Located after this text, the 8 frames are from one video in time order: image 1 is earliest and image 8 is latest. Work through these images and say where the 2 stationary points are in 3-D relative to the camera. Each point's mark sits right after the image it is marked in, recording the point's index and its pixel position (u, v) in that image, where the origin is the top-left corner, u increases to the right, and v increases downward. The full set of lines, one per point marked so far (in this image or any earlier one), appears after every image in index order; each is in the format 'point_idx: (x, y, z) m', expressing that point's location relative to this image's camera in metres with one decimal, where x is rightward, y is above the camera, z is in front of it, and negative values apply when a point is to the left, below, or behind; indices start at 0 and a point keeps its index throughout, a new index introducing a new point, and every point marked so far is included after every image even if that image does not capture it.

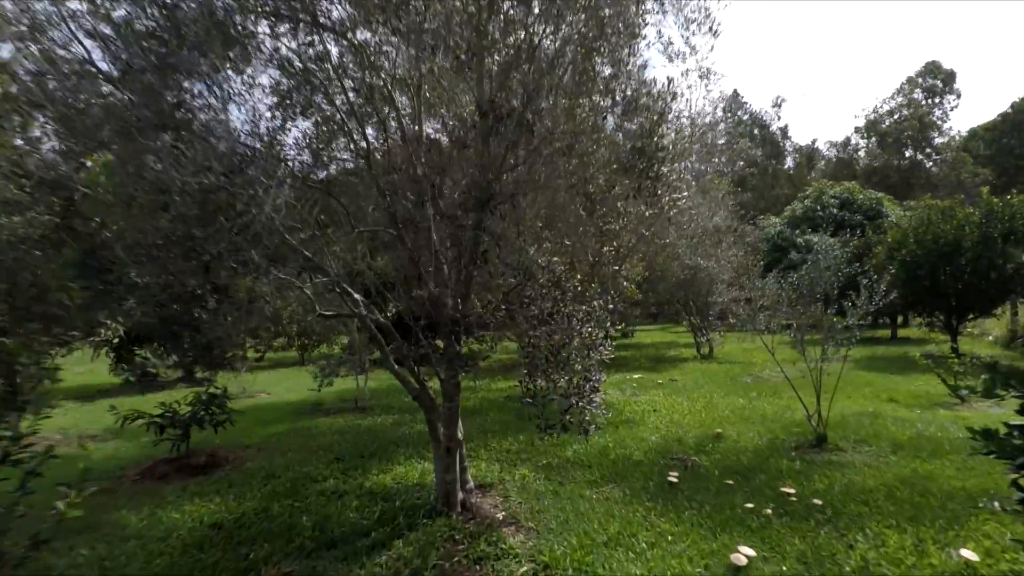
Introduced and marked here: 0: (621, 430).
0: (+1.5, -2.0, +8.2) m
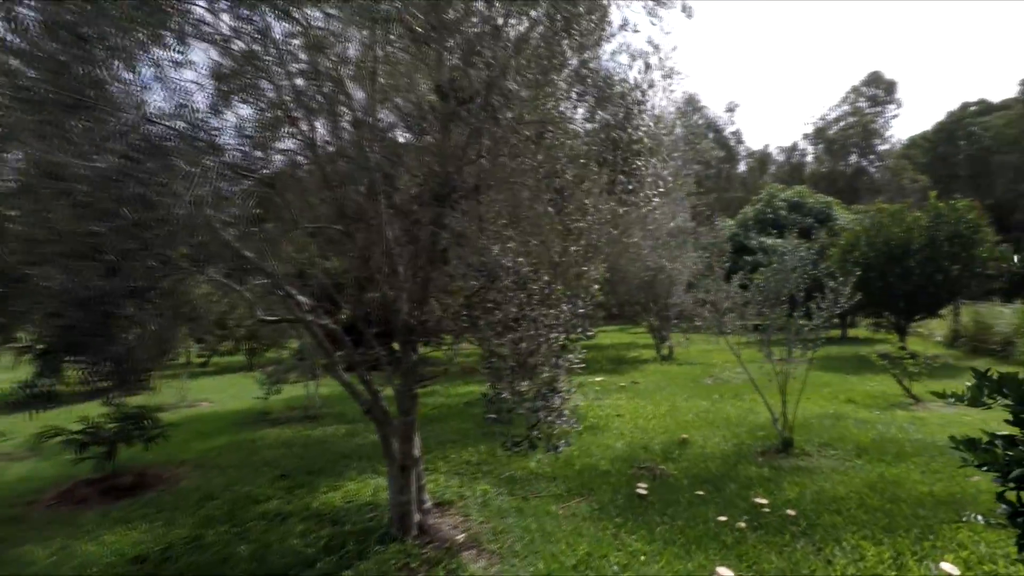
0: (+1.0, -2.1, +7.9) m
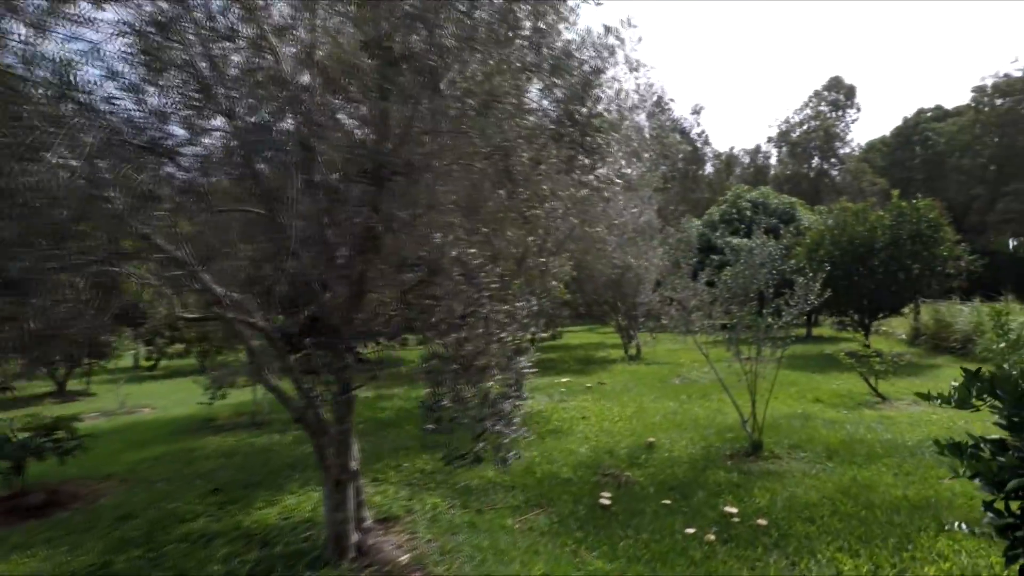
0: (+0.5, -2.0, +7.5) m
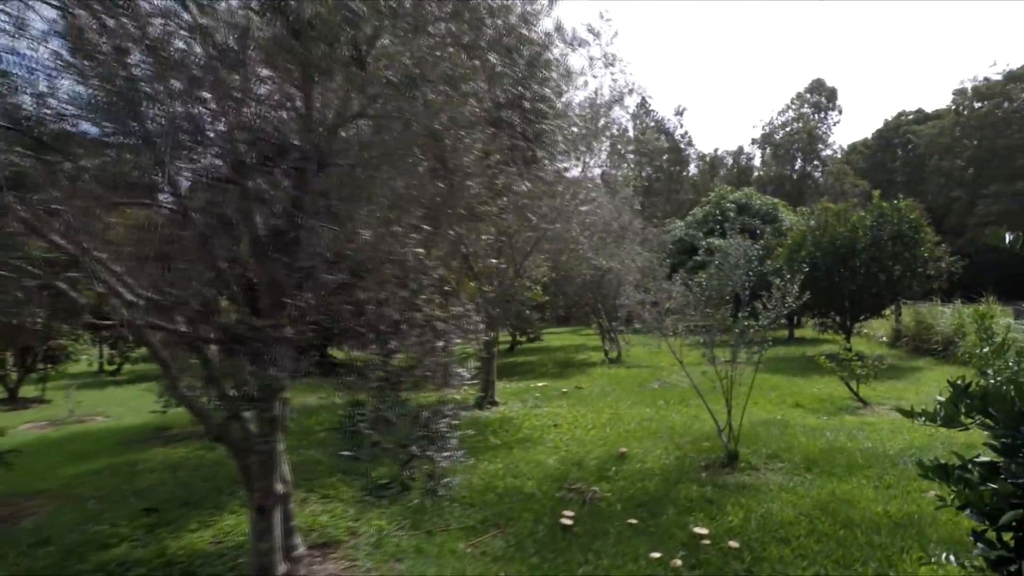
0: (0.0, -2.0, +7.1) m
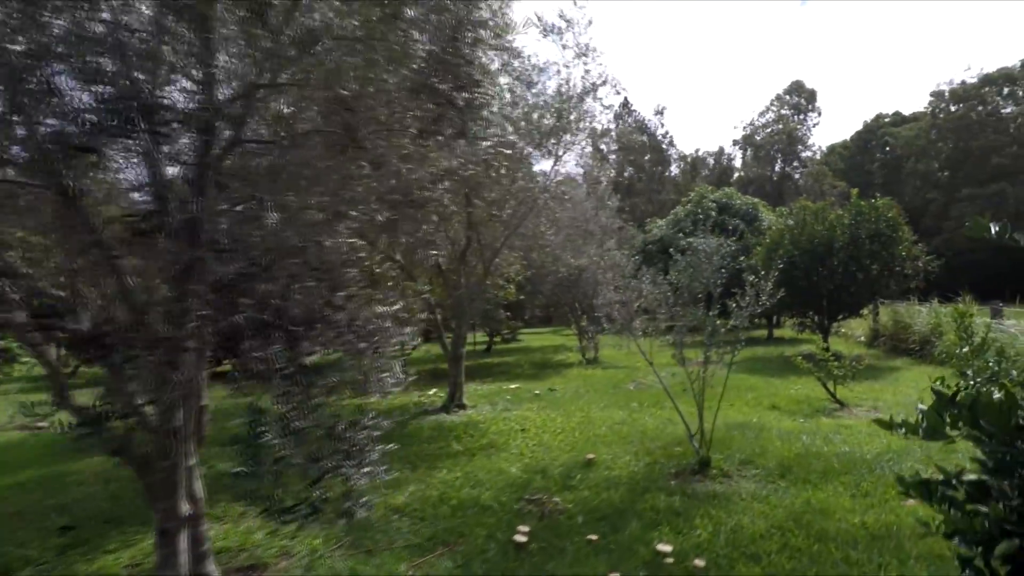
0: (-0.4, -2.0, +6.7) m
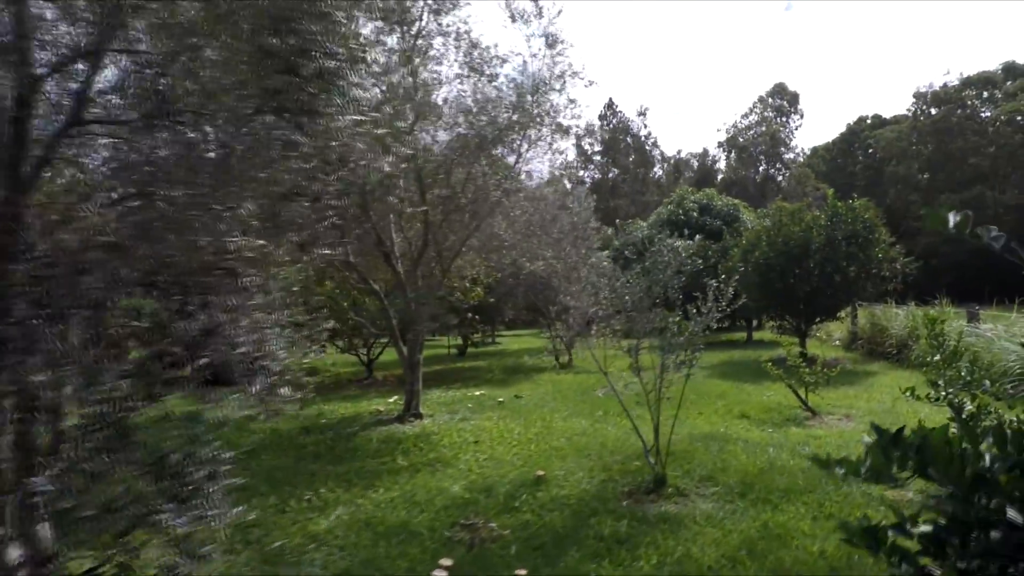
0: (-1.0, -2.0, +6.2) m
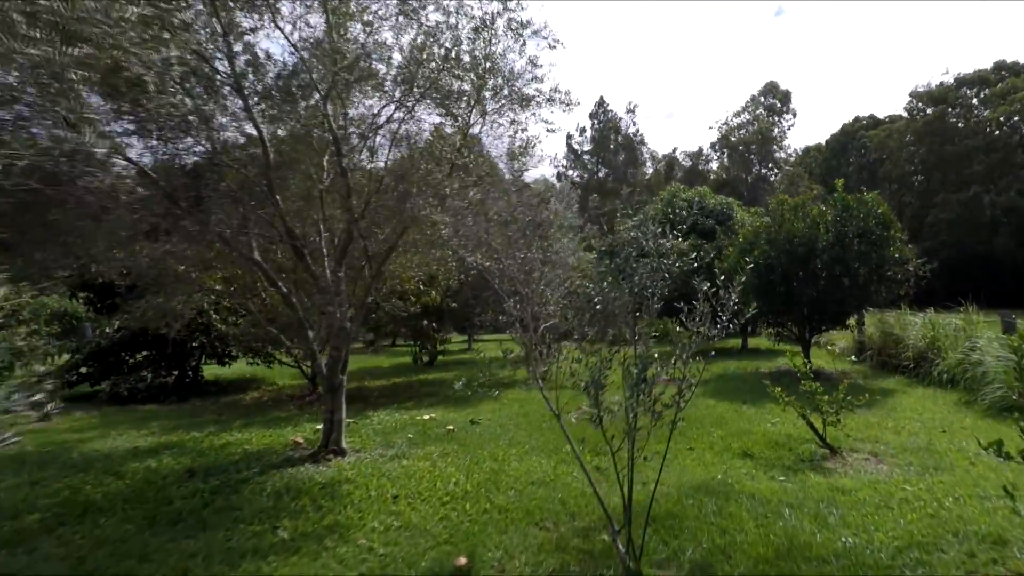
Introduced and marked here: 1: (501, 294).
0: (-1.7, -2.1, +4.4) m
1: (+0.3, -0.2, +5.2) m
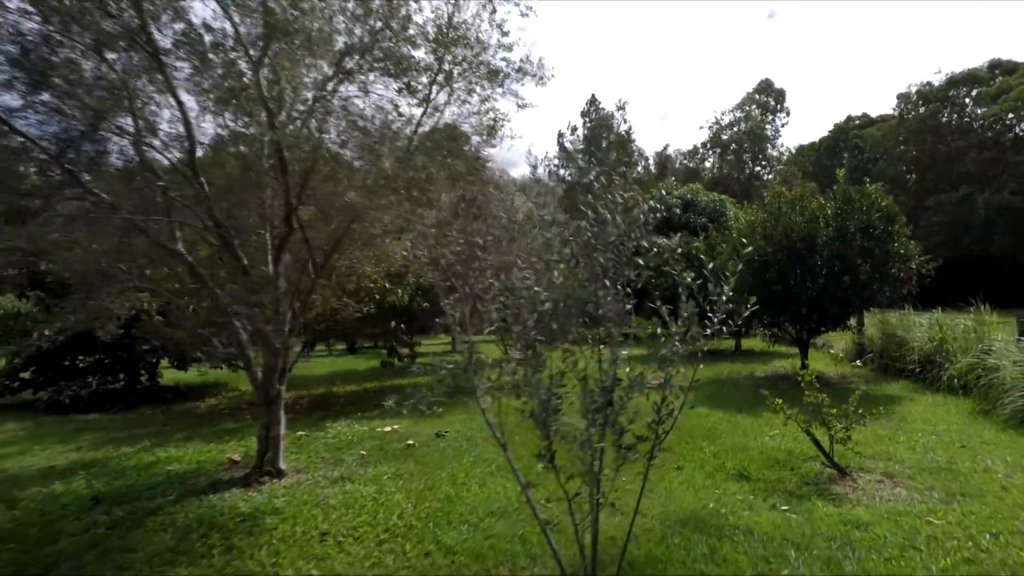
0: (-2.0, -2.0, +3.5) m
1: (-0.1, -0.2, +4.3) m
